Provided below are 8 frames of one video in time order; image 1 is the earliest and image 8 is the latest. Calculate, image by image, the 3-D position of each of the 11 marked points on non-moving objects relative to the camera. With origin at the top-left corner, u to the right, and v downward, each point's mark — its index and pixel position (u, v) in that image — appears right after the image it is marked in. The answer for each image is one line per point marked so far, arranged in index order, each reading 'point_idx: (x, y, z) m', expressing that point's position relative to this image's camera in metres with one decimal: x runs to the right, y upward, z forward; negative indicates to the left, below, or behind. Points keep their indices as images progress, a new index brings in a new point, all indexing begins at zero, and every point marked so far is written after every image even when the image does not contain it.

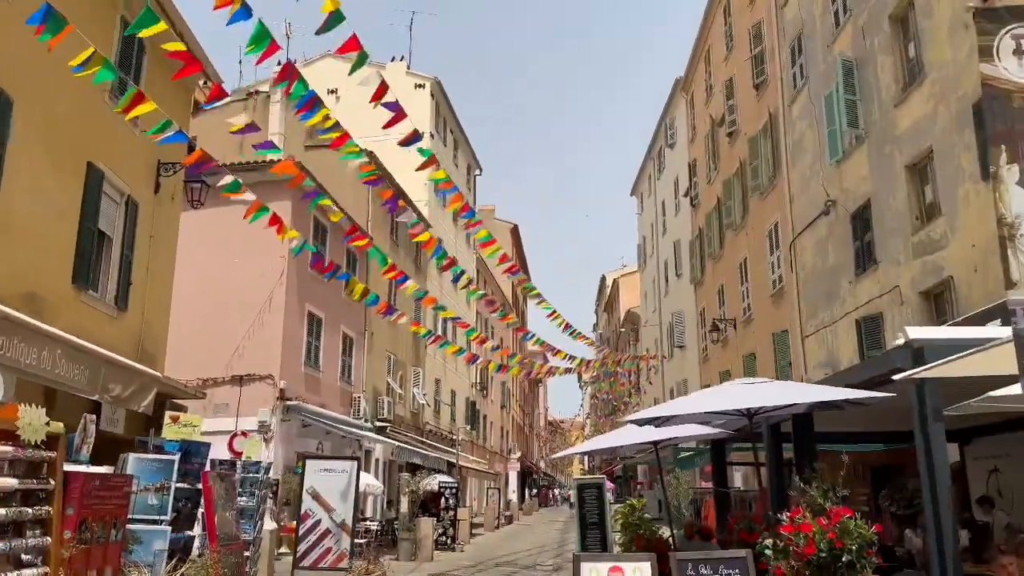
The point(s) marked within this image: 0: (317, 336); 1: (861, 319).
0: (-4.8, -1.2, +19.8) m
1: (+6.3, -0.6, +14.3) m
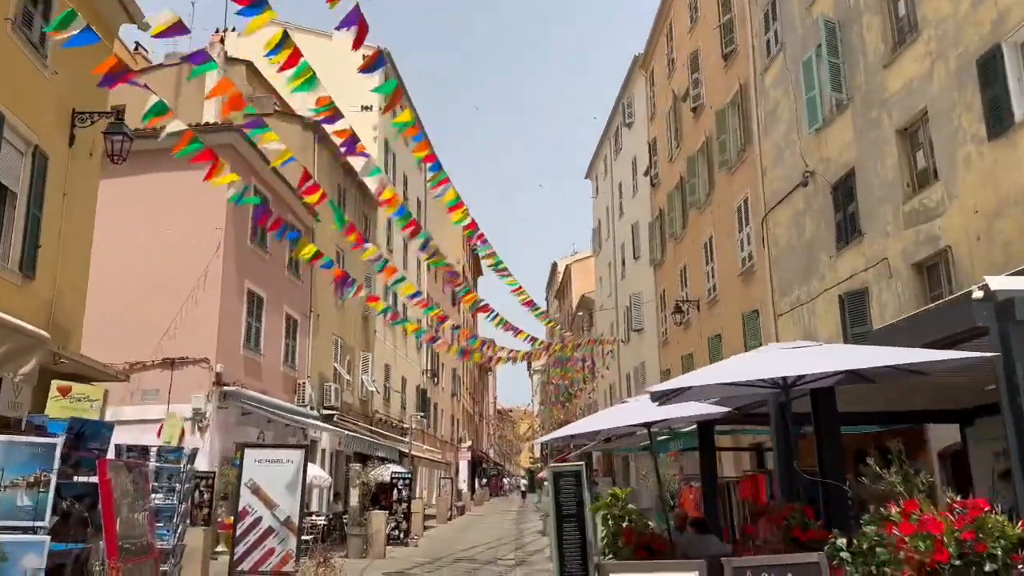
0: (-5.8, -0.7, +18.3) m
1: (+5.6, -0.1, +13.6) m
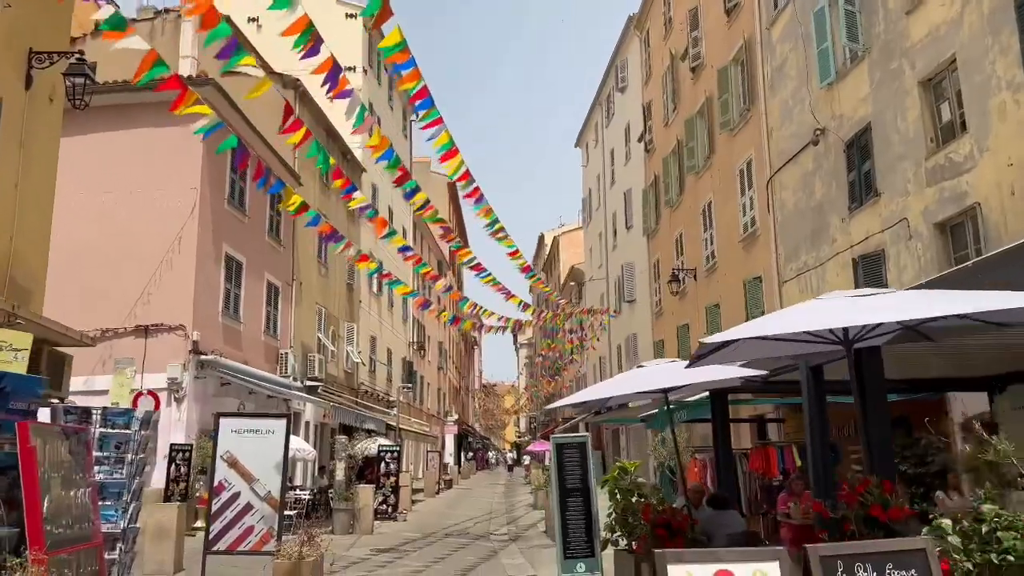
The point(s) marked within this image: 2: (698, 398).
0: (-6.0, +0.1, +17.4) m
1: (+5.6, +0.5, +12.9) m
2: (+2.6, -1.6, +11.4) m
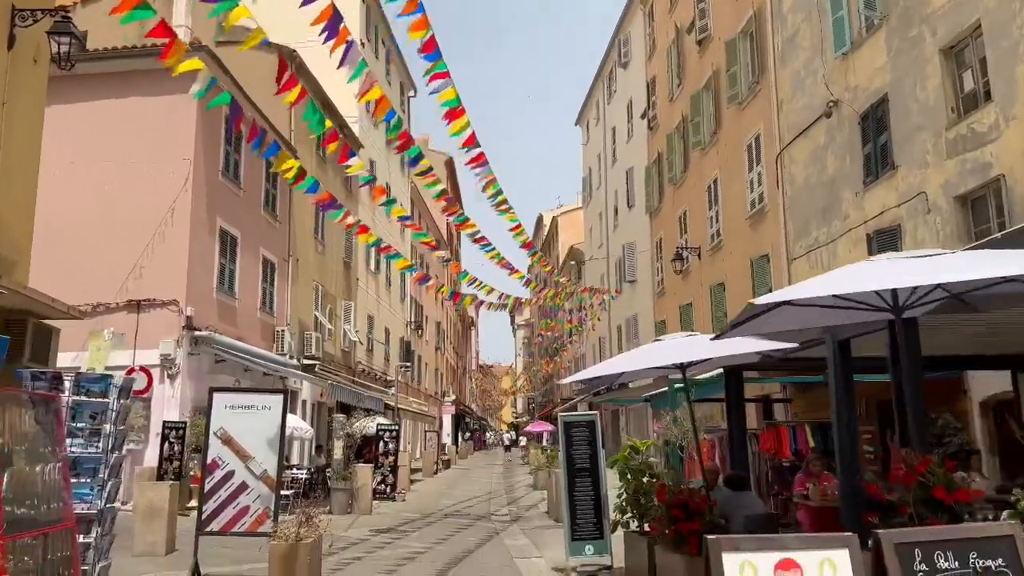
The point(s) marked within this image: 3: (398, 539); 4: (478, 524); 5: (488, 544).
0: (-6.0, +0.6, +17.0) m
1: (+5.6, +0.9, +12.5) m
2: (+2.7, -1.2, +11.0) m
3: (-1.6, -3.4, +11.0) m
4: (-0.6, -3.9, +13.2) m
5: (-0.3, -3.4, +10.7) m
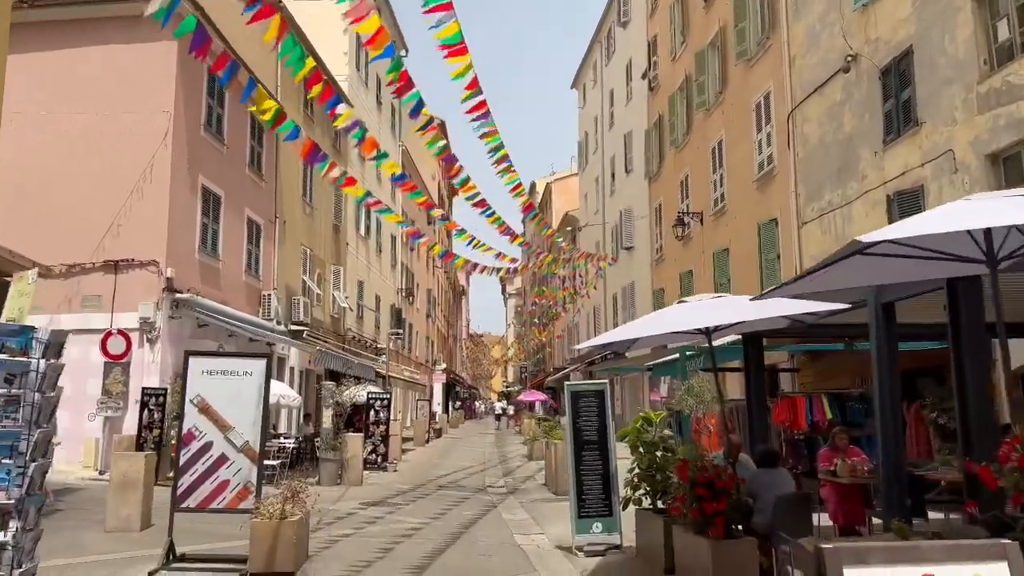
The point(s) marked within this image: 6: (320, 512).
0: (-6.0, +1.4, +16.2) m
1: (+5.6, +1.4, +11.9) m
2: (+2.7, -0.7, +10.4) m
3: (-1.6, -2.9, +10.4) m
4: (-0.6, -3.3, +12.7) m
5: (-0.3, -2.9, +10.2) m
6: (-2.4, -2.8, +10.1) m
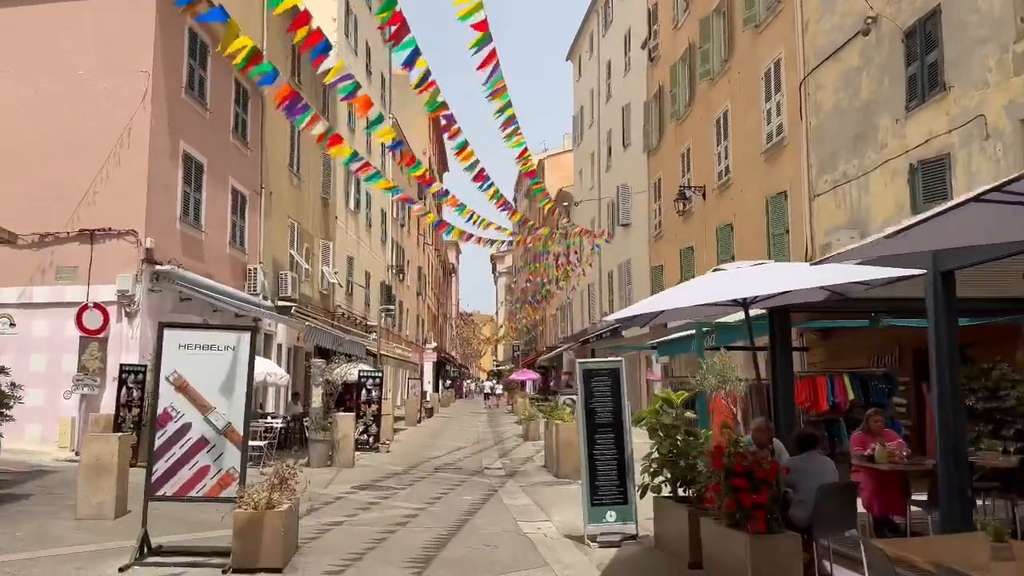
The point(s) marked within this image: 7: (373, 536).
0: (-6.0, +1.9, +15.4) m
1: (+5.7, +1.7, +11.2) m
2: (+2.7, -0.4, +9.8) m
3: (-1.6, -2.6, +9.8) m
4: (-0.6, -2.9, +12.1) m
5: (-0.3, -2.6, +9.6) m
6: (-2.4, -2.5, +9.4) m
7: (-1.3, -2.3, +7.6) m
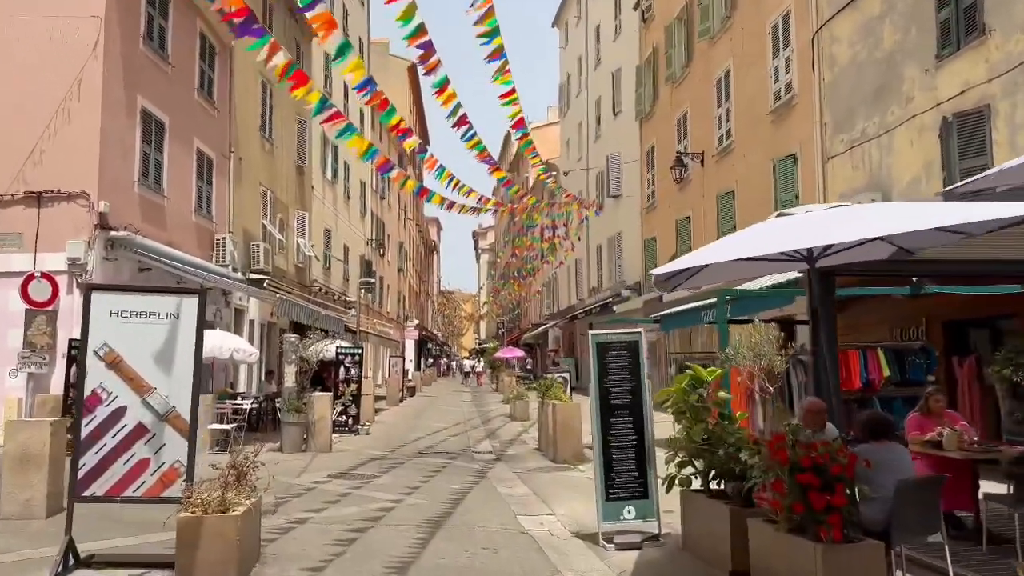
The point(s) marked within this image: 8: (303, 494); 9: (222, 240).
0: (-6.2, +2.5, +14.1) m
1: (+5.6, +2.2, +10.2) m
2: (+2.7, 0.0, +8.8) m
3: (-1.6, -2.2, +8.7) m
4: (-0.7, -2.4, +11.0) m
5: (-0.4, -2.2, +8.6) m
6: (-2.4, -2.1, +8.3) m
7: (-1.3, -2.0, +6.5) m
8: (-2.1, -2.1, +8.2) m
9: (-5.9, +1.0, +16.4) m
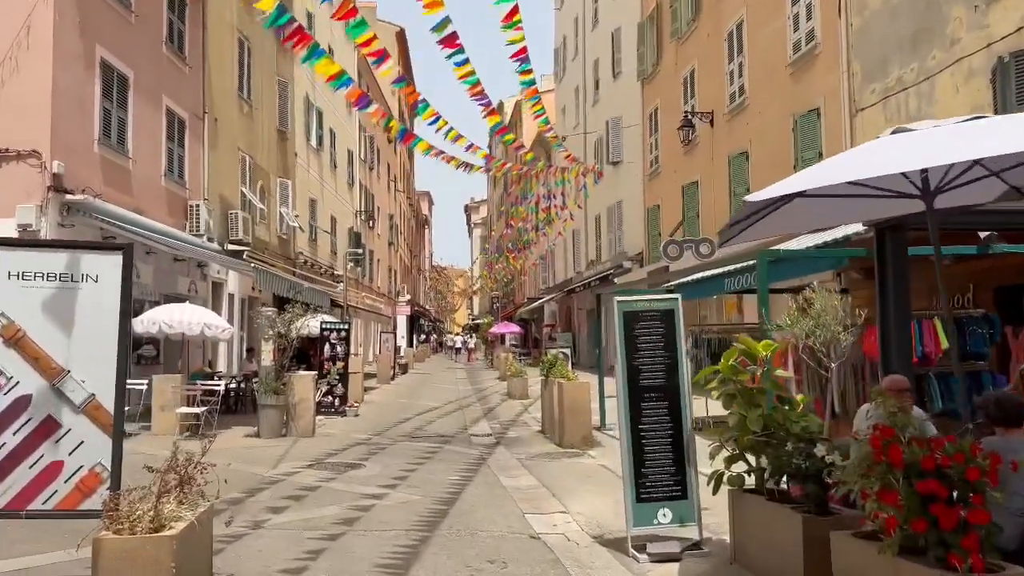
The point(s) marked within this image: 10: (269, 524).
0: (-6.3, +2.9, +12.8) m
1: (+5.6, +2.6, +9.1) m
2: (+2.7, +0.4, +7.7) m
3: (-1.6, -1.8, +7.6) m
4: (-0.7, -2.0, +10.0) m
5: (-0.3, -1.9, +7.5) m
6: (-2.4, -1.8, +7.3) m
7: (-1.2, -1.7, +5.4) m
8: (-2.1, -1.8, +7.1) m
9: (-6.0, +1.5, +15.2) m
10: (-1.7, -1.7, +5.9) m
